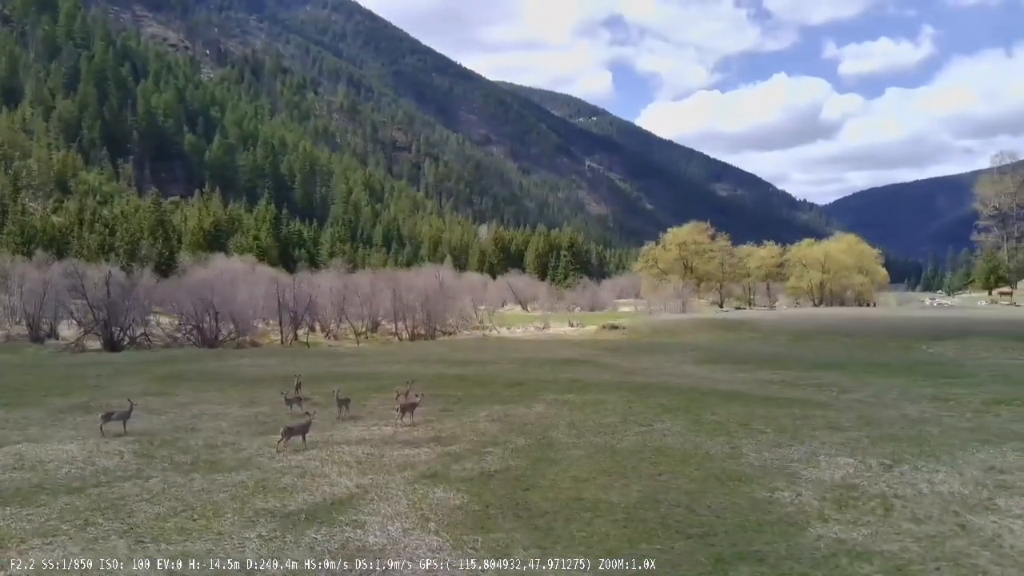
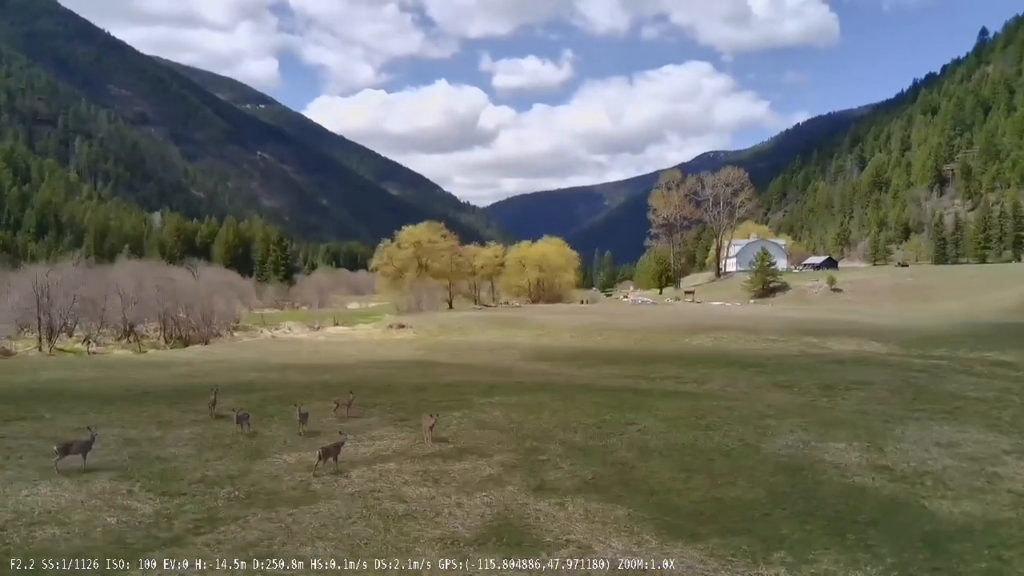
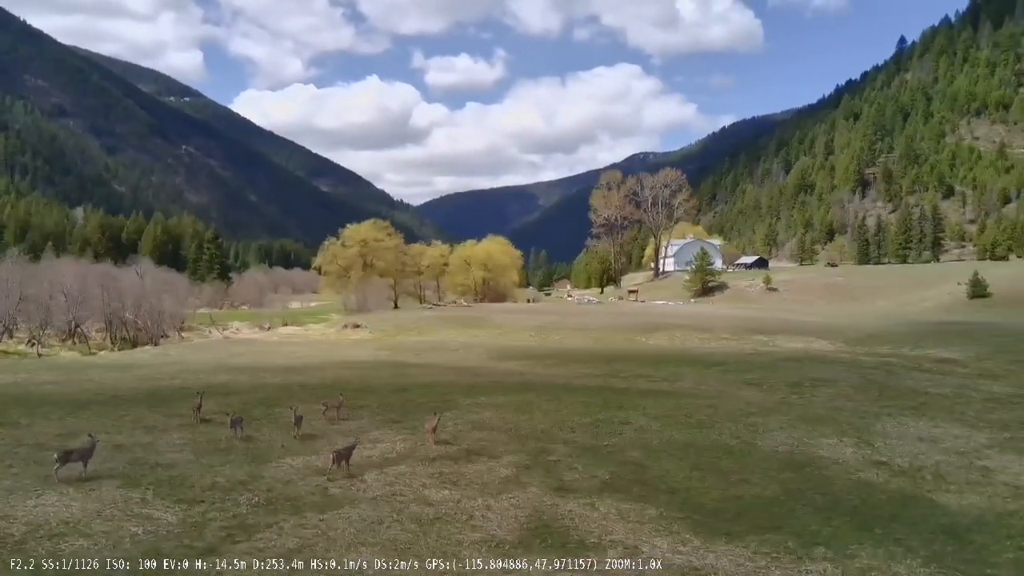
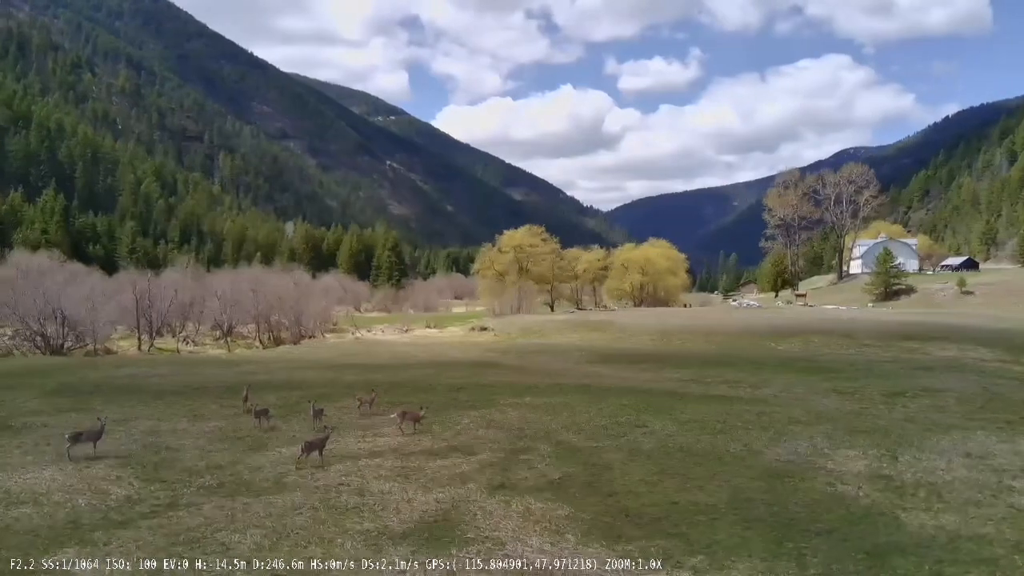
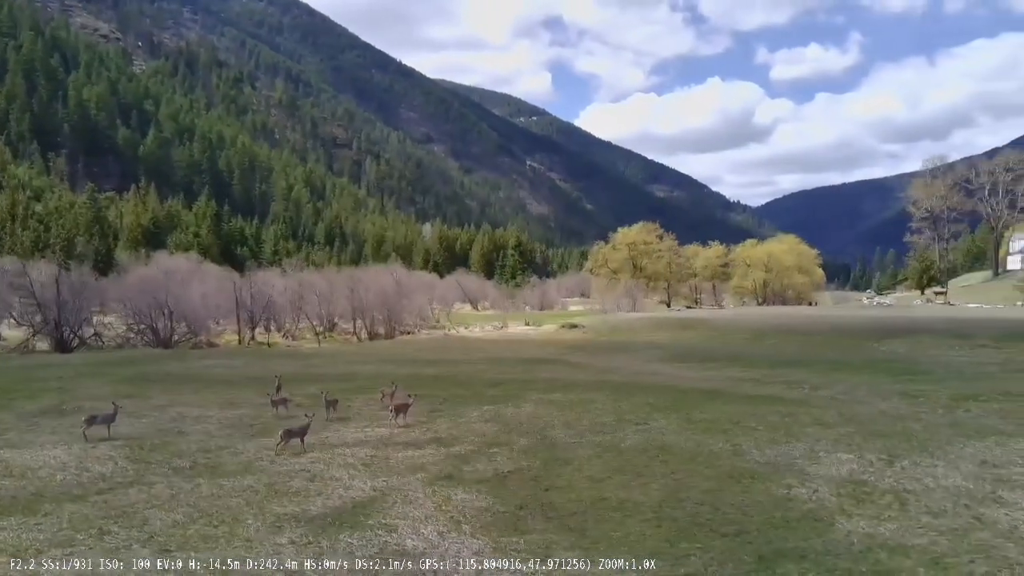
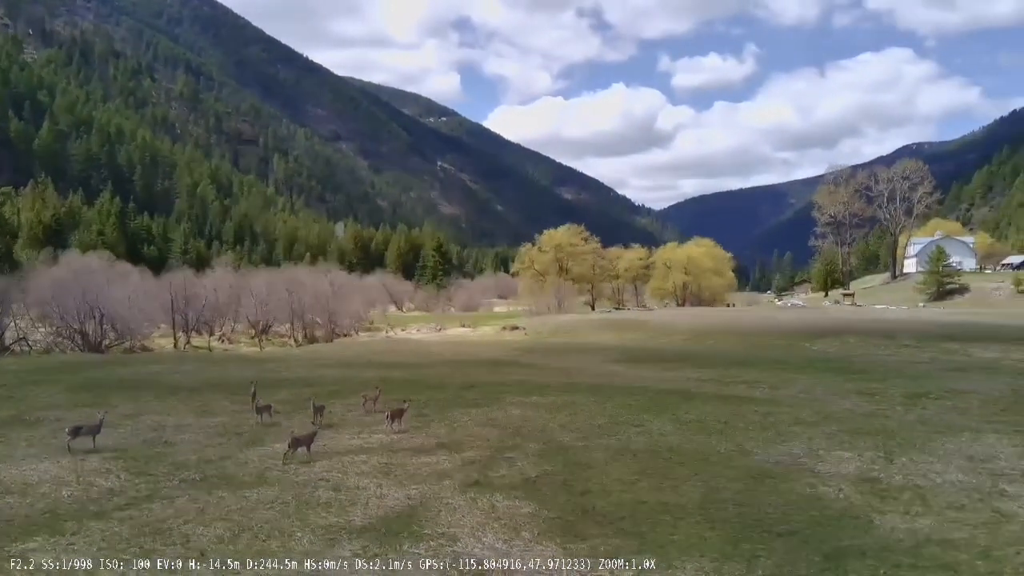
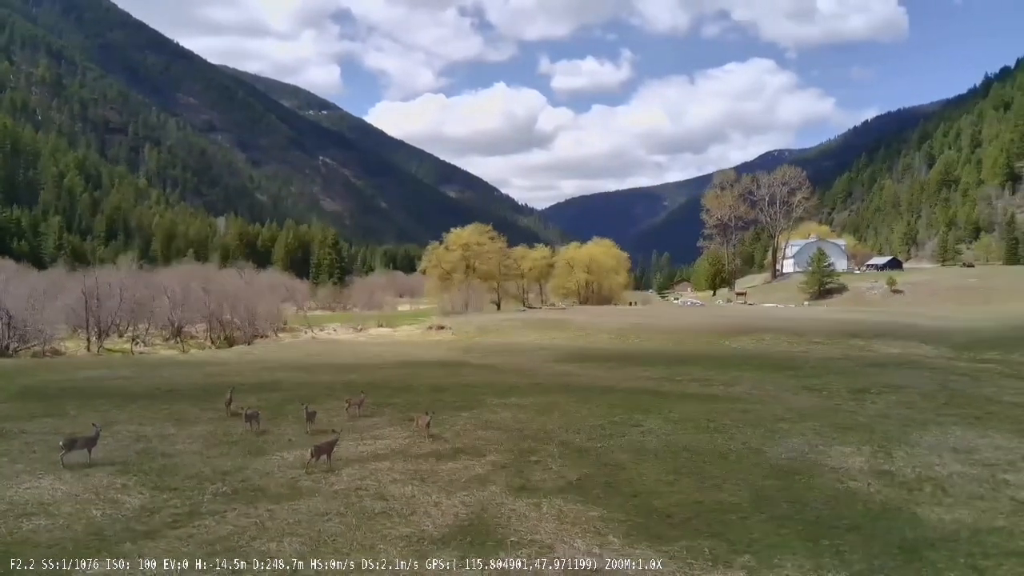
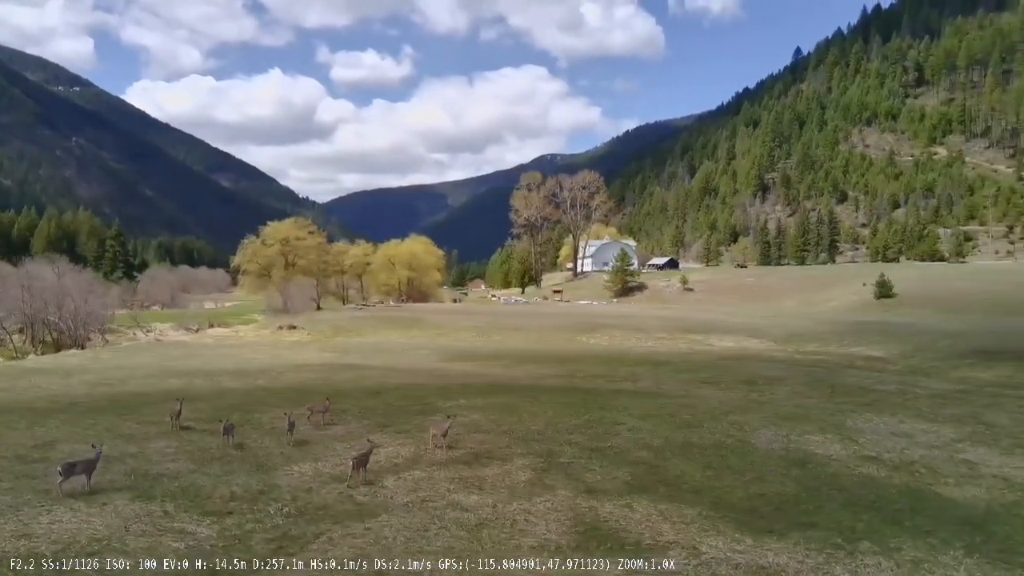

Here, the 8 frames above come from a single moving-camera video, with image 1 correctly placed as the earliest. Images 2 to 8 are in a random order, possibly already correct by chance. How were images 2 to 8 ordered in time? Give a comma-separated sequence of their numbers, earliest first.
5, 6, 4, 7, 2, 3, 8
